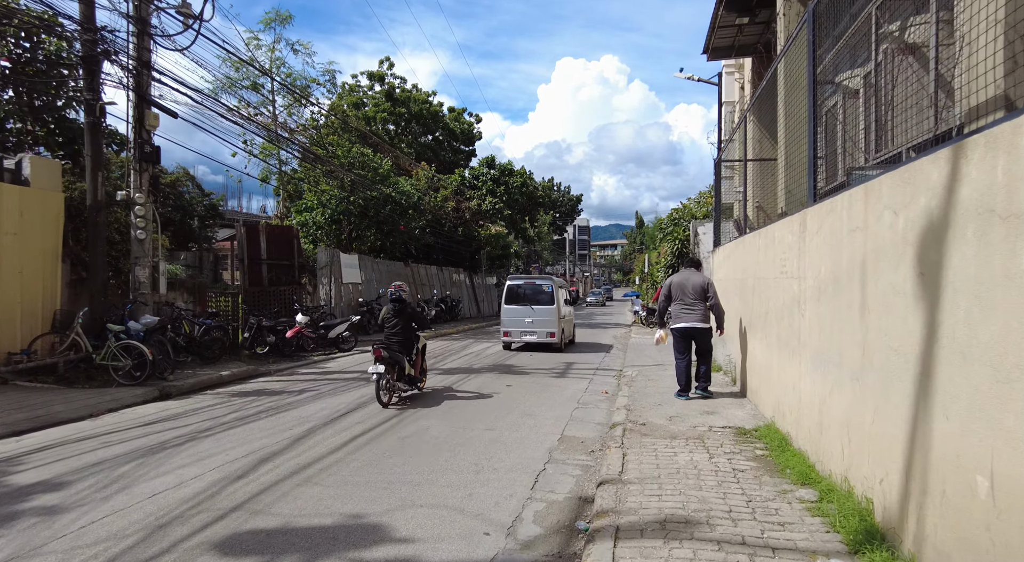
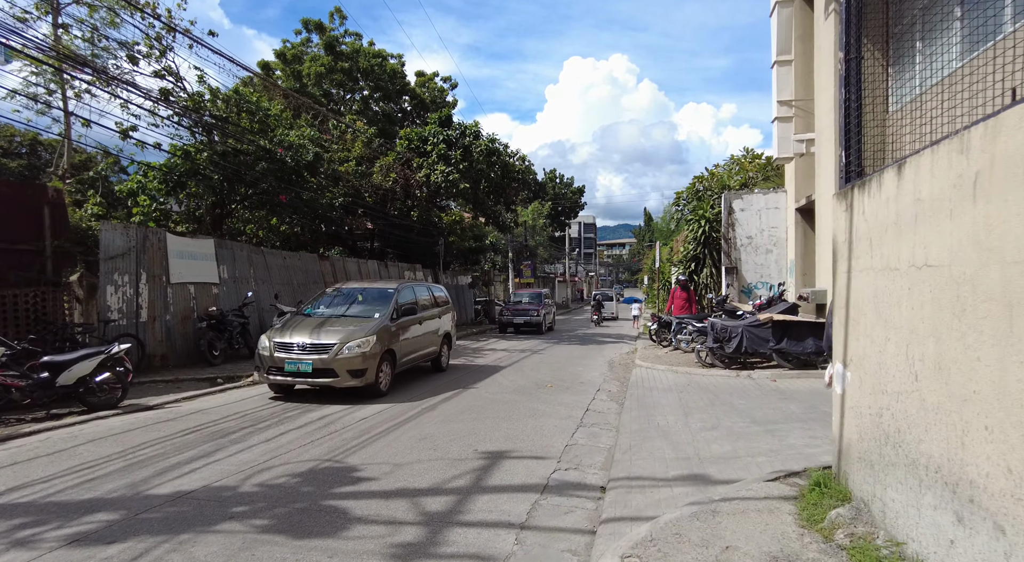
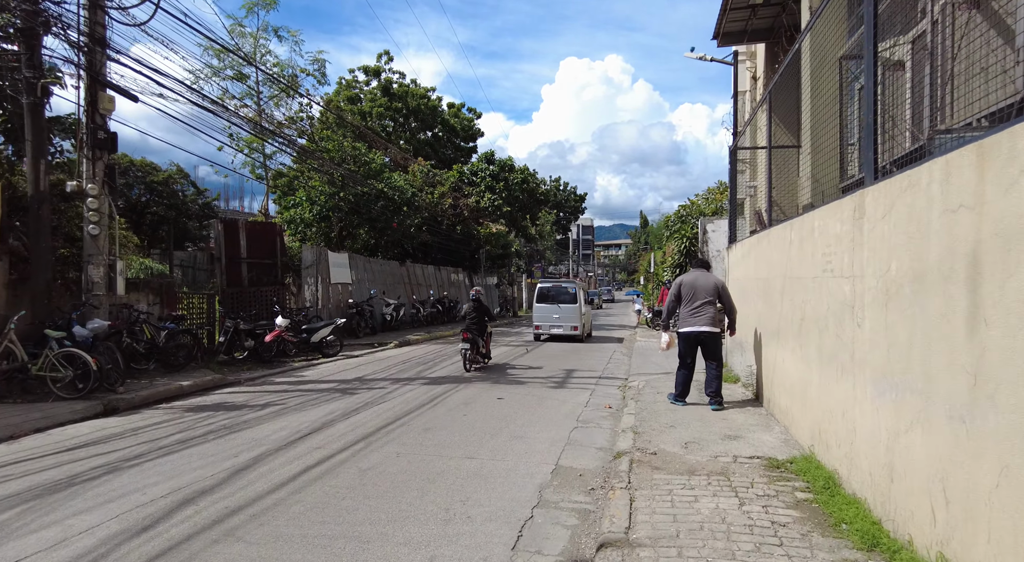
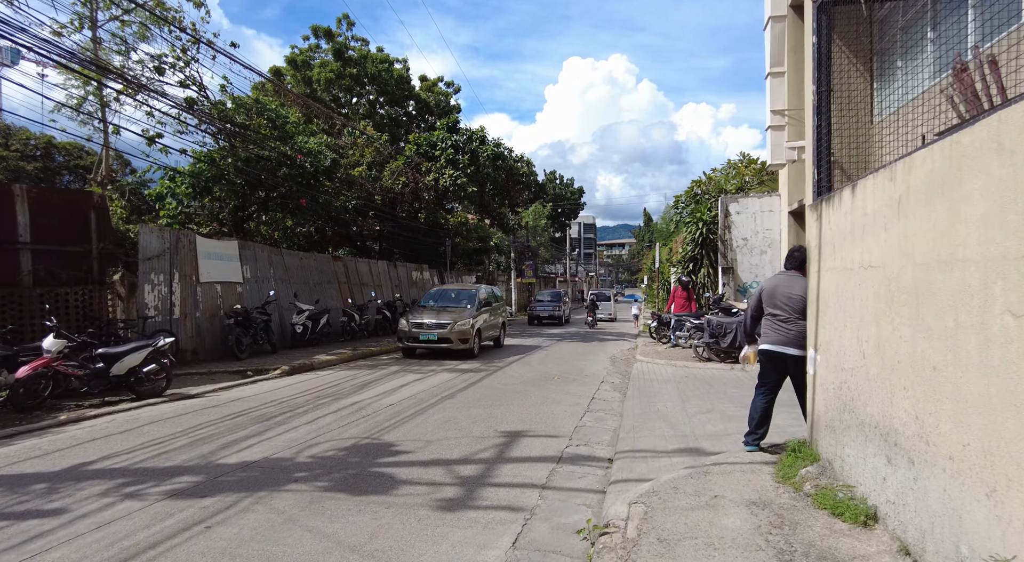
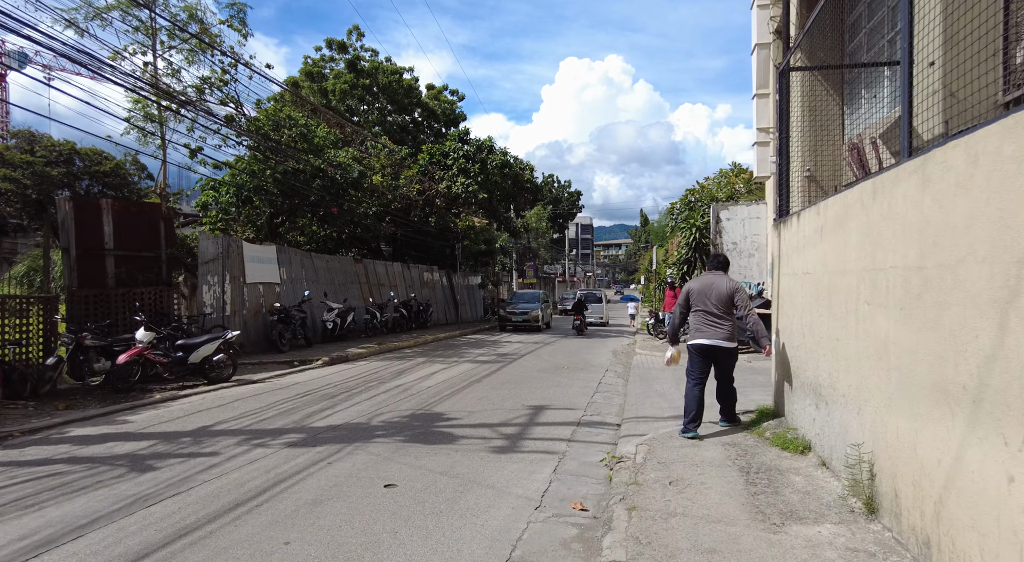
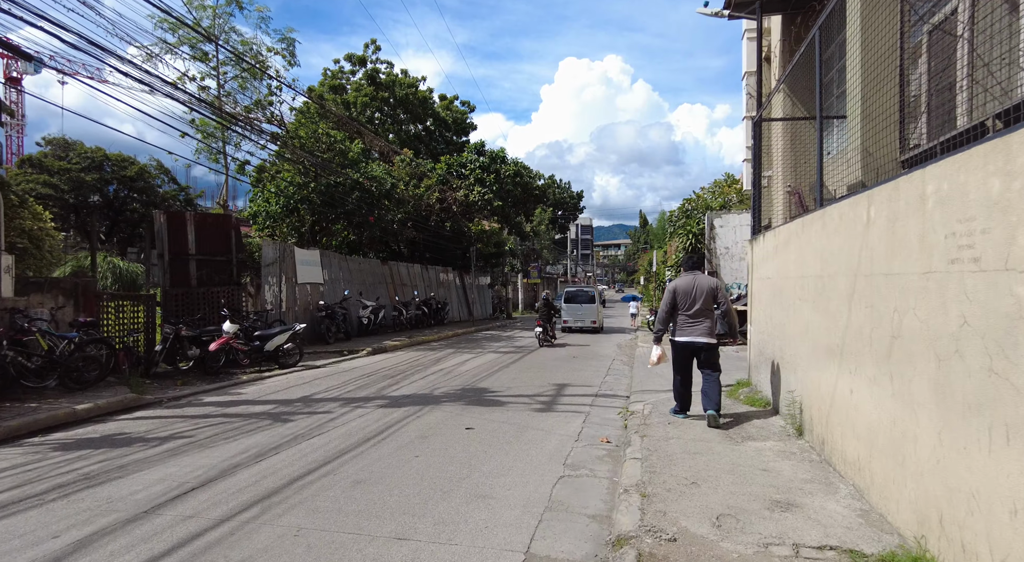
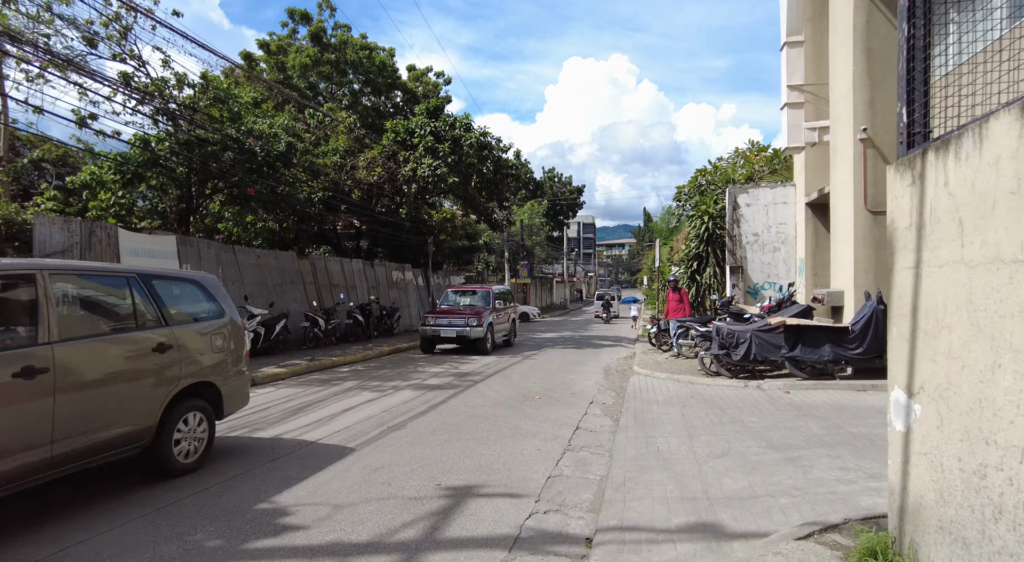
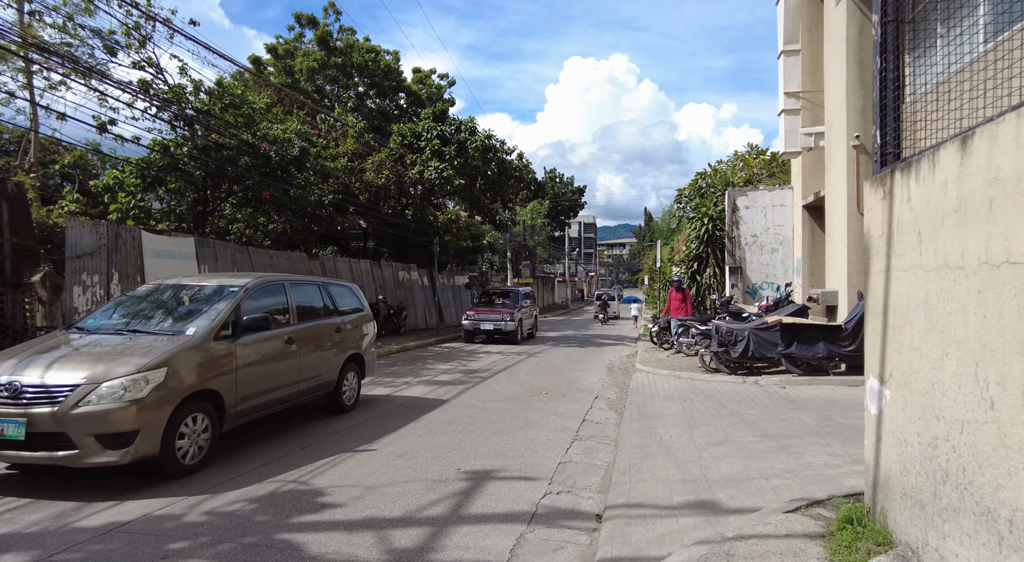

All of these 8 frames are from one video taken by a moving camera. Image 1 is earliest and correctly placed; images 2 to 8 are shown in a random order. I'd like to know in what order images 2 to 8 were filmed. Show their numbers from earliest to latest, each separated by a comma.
3, 6, 5, 4, 2, 8, 7
